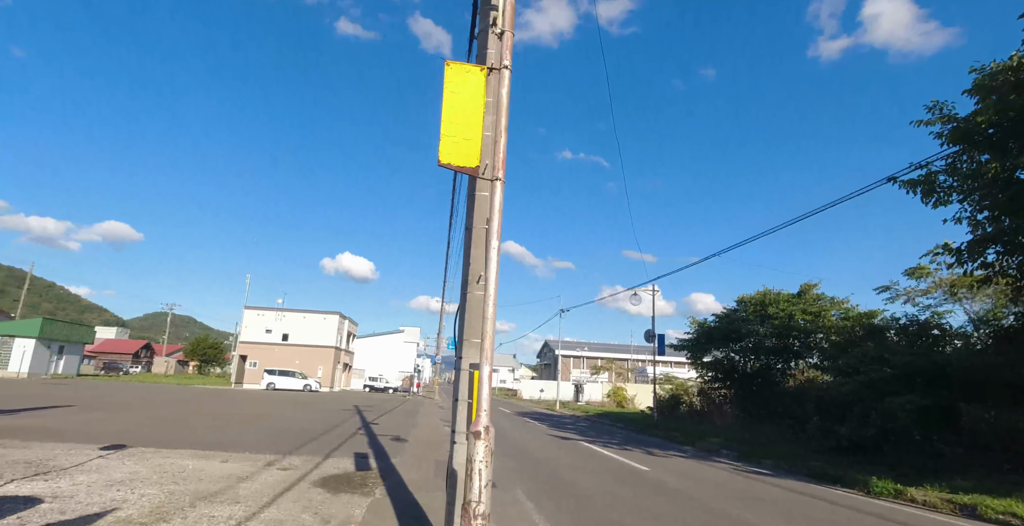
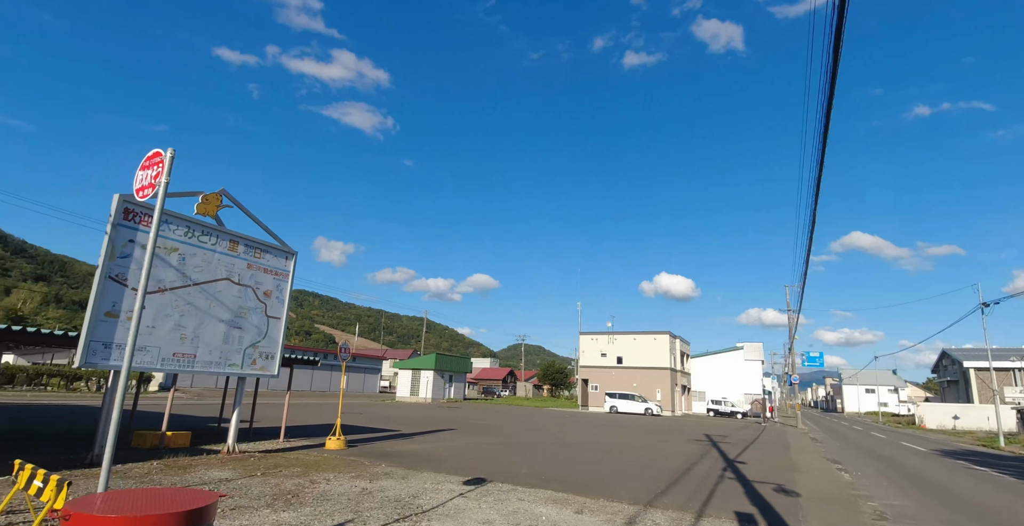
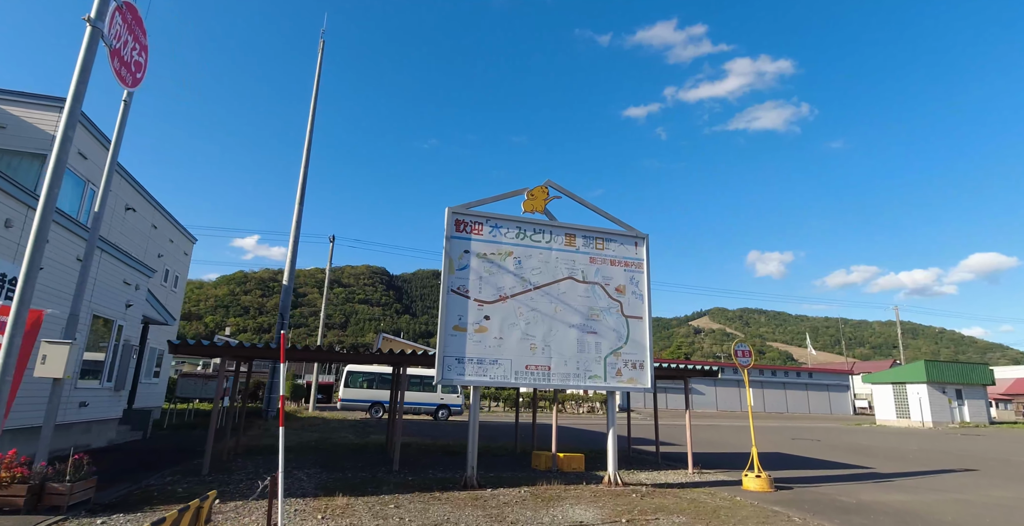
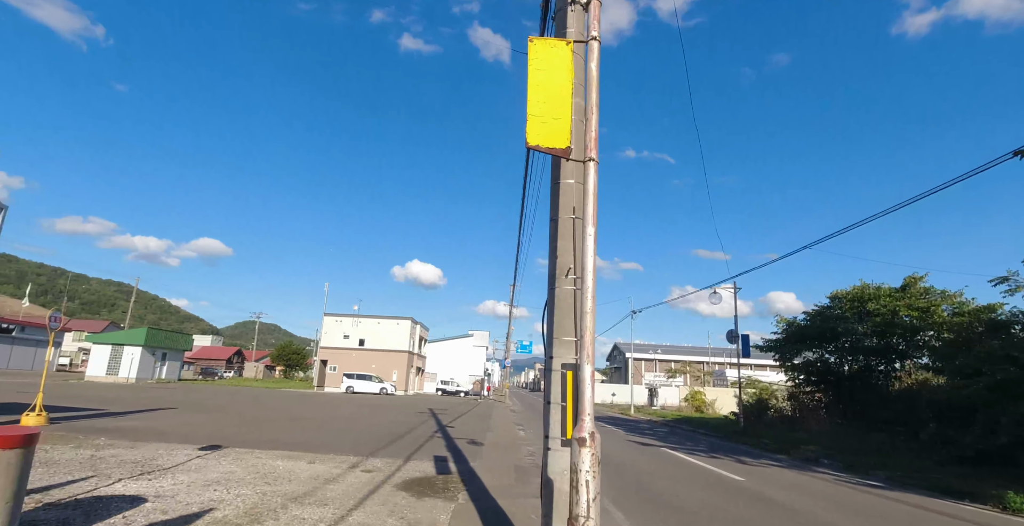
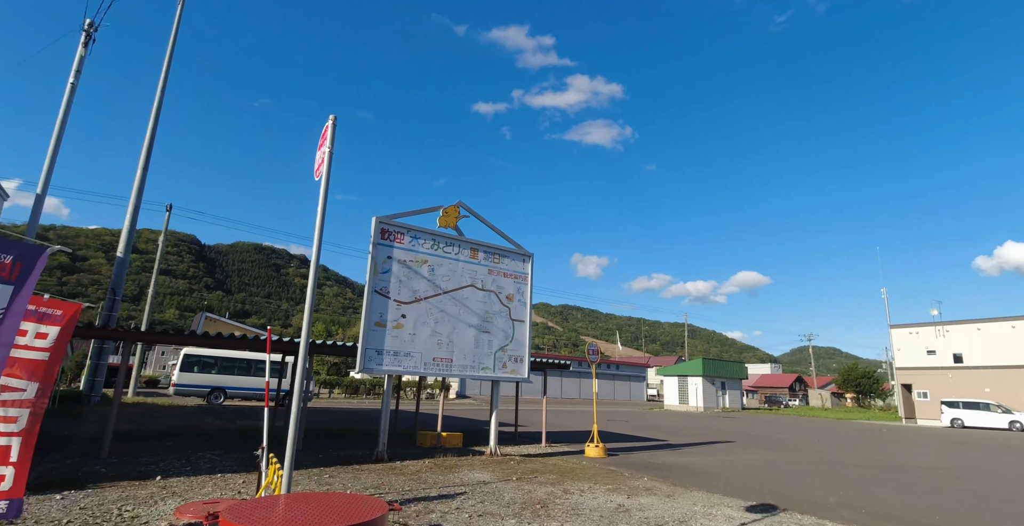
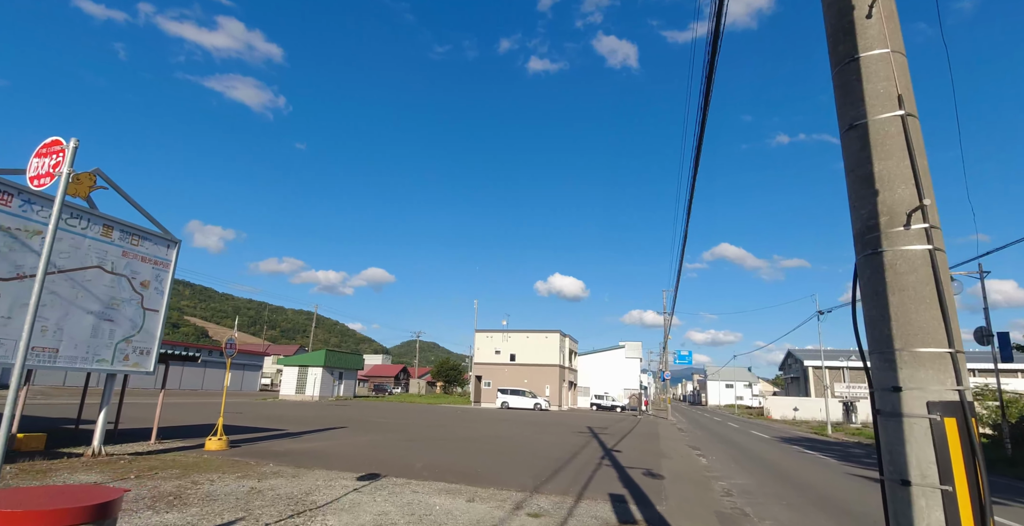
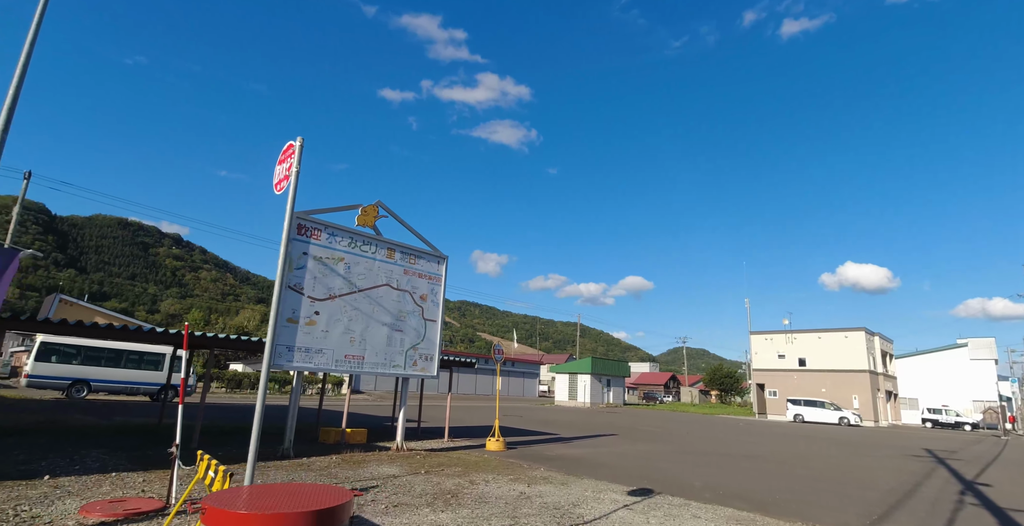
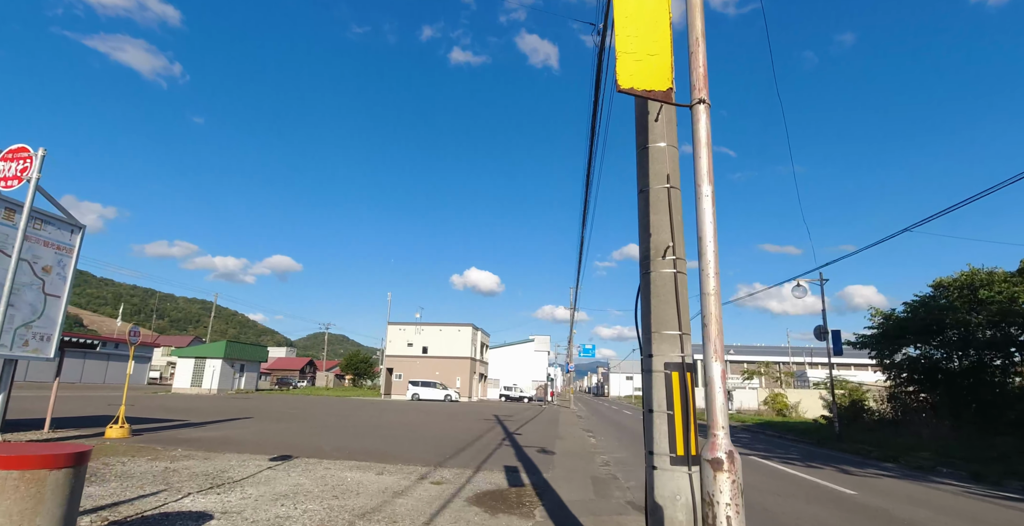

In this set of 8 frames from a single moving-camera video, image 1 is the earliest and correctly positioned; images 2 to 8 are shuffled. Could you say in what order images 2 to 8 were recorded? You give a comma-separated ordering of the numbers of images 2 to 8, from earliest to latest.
4, 8, 6, 2, 7, 5, 3
